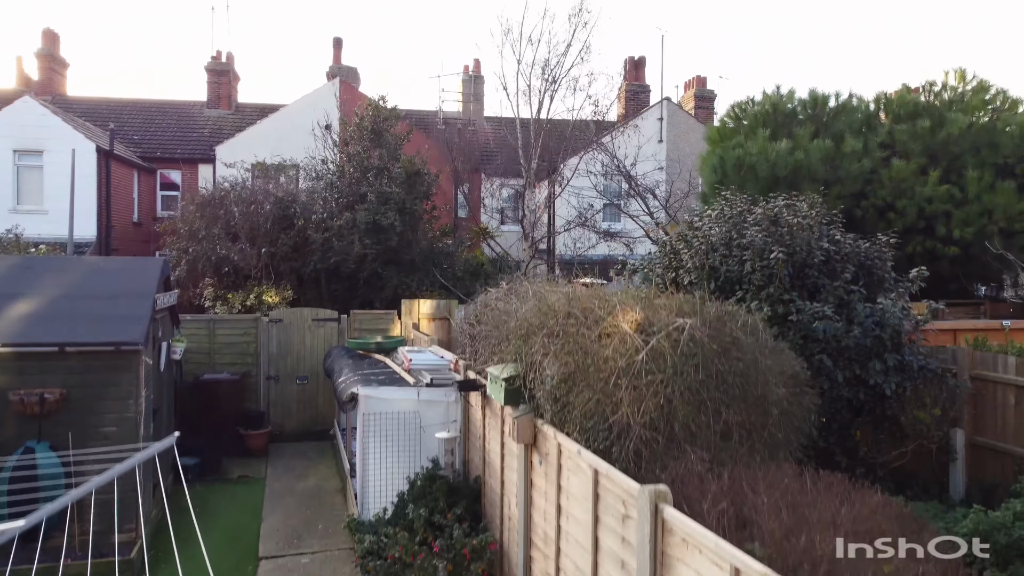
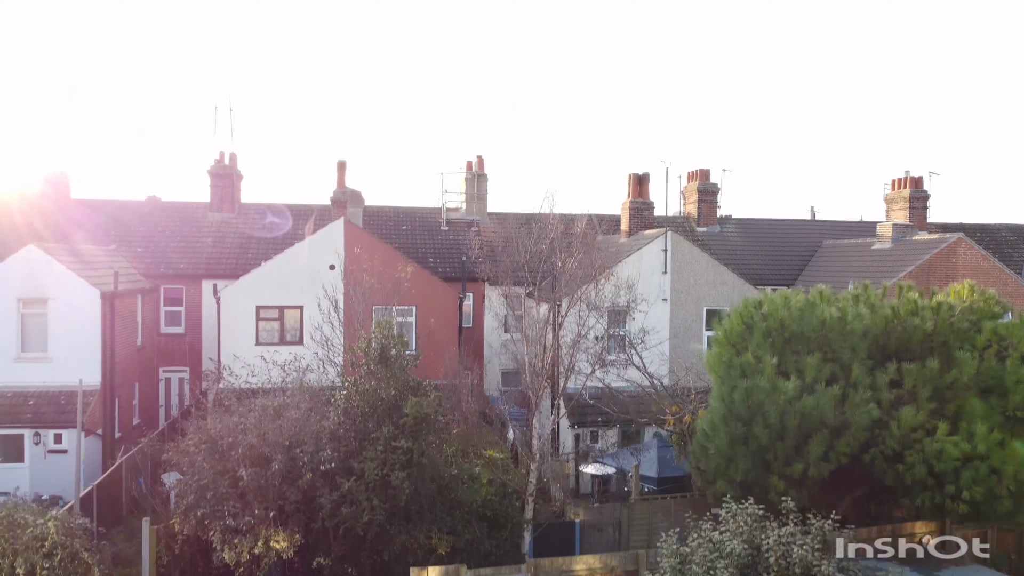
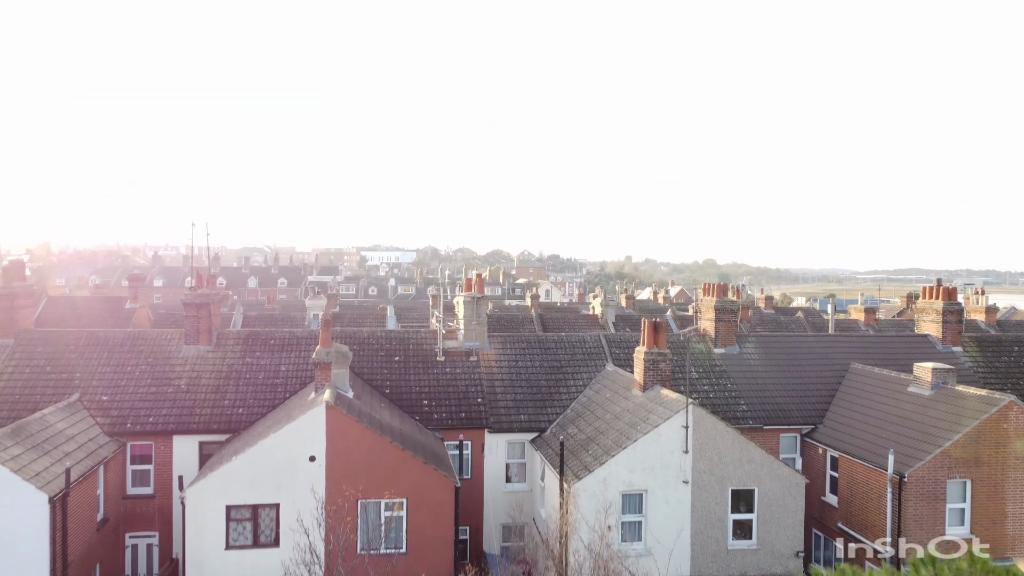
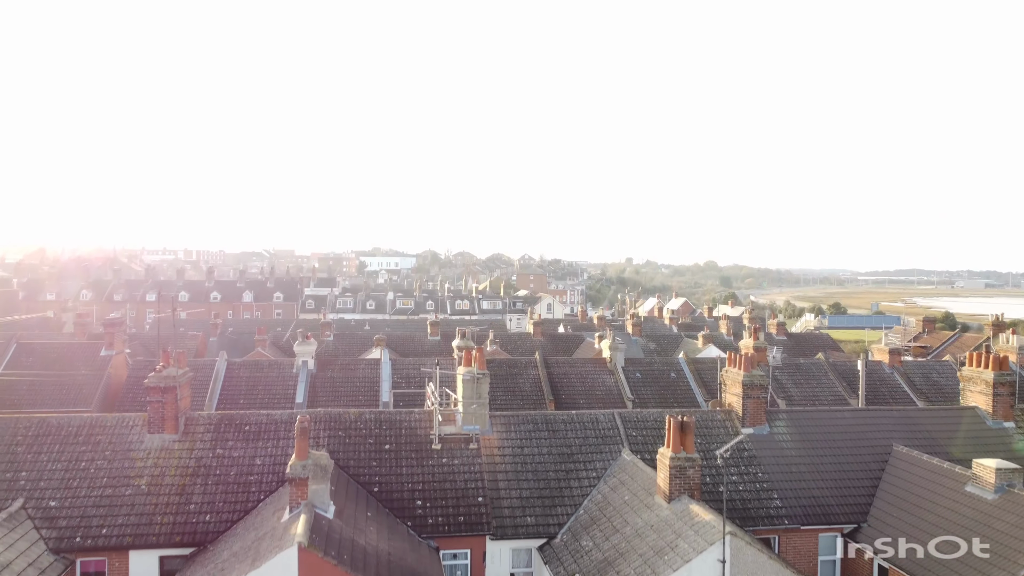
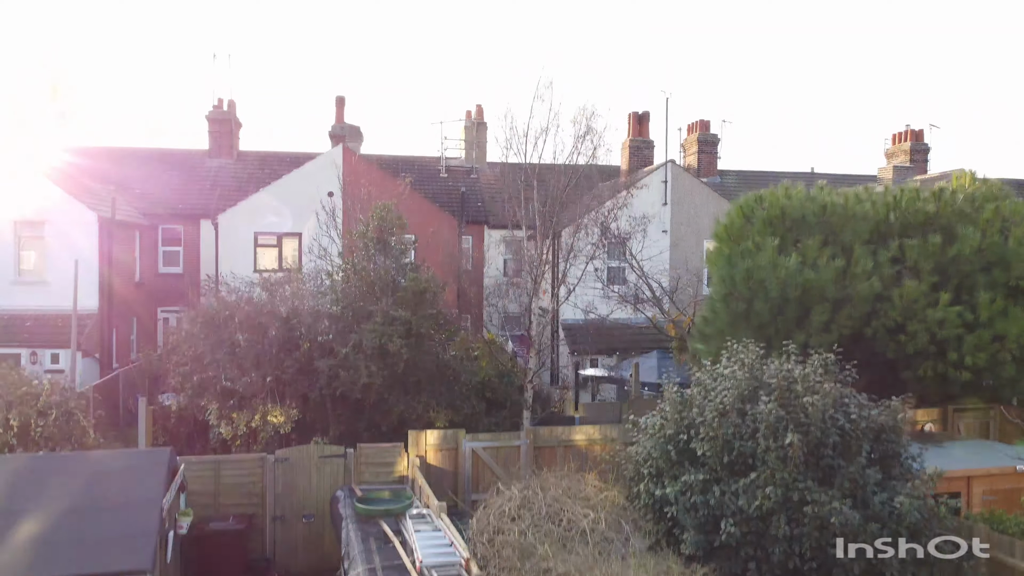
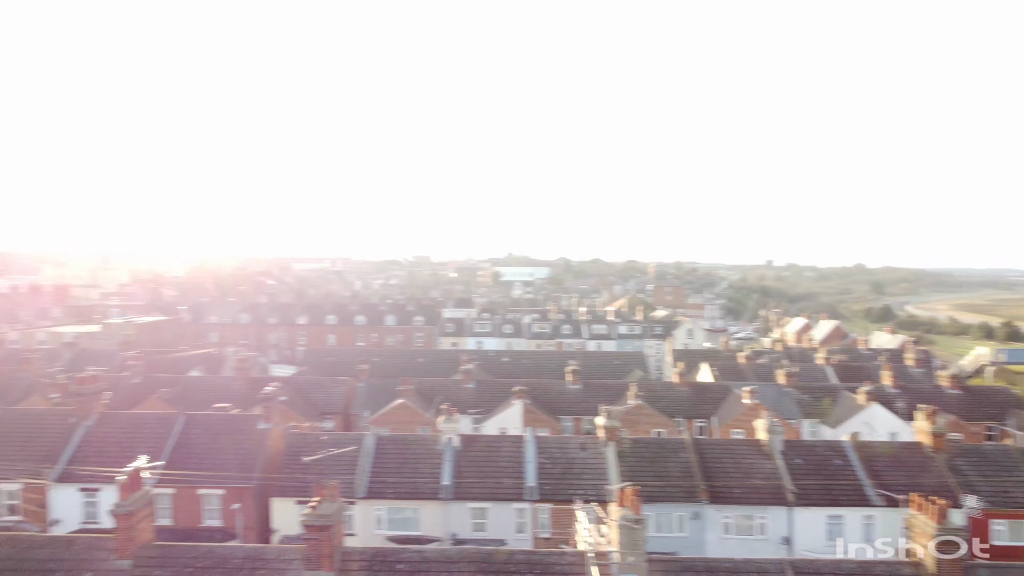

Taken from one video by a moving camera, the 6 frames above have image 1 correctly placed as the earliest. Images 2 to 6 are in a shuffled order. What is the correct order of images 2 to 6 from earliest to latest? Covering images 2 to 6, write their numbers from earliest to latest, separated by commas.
5, 2, 3, 4, 6
